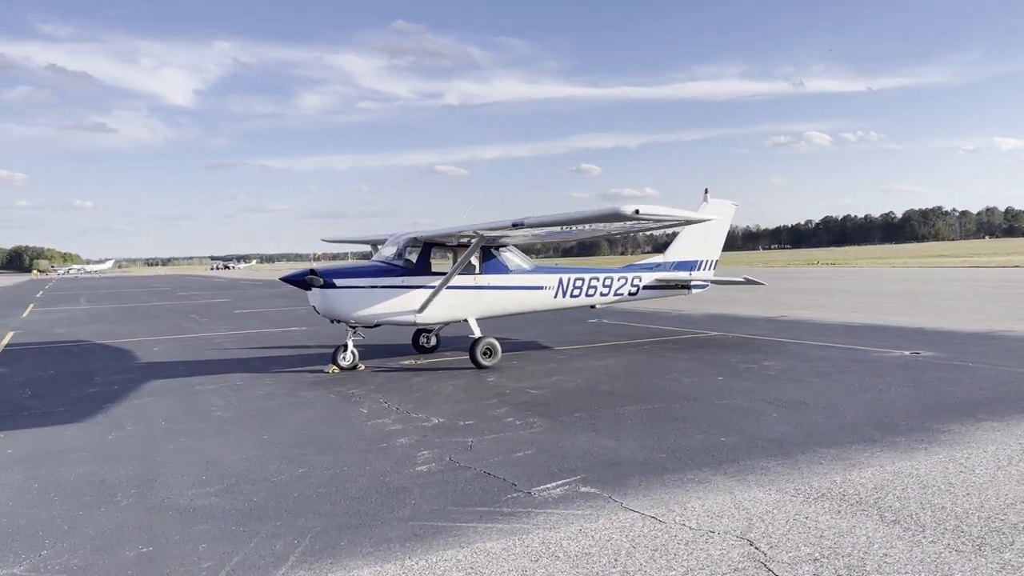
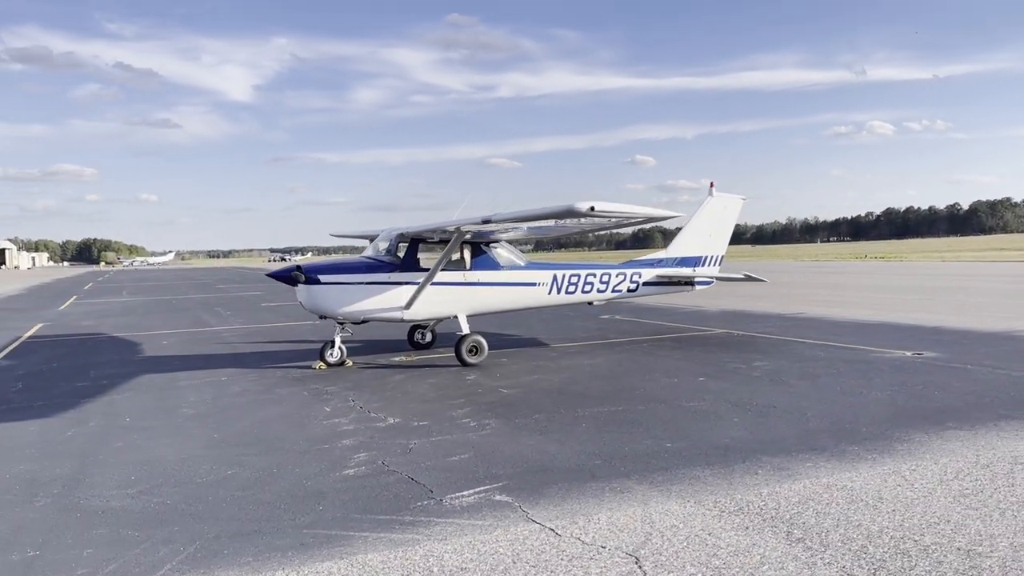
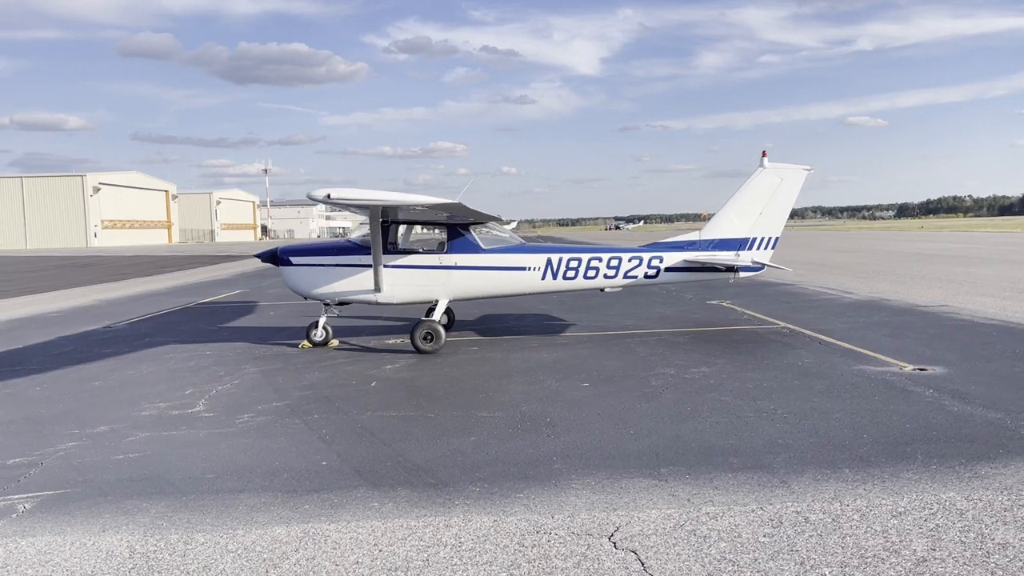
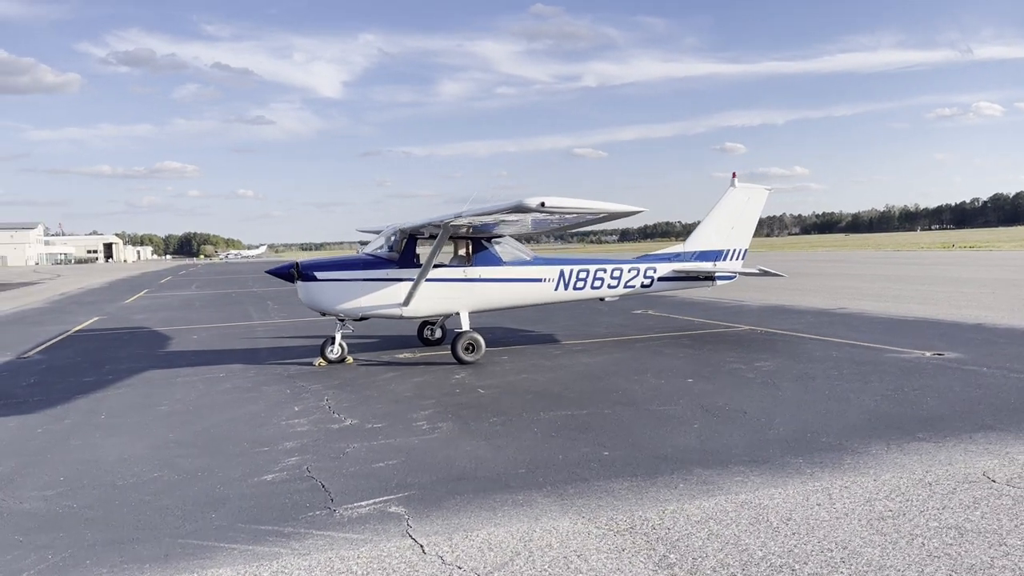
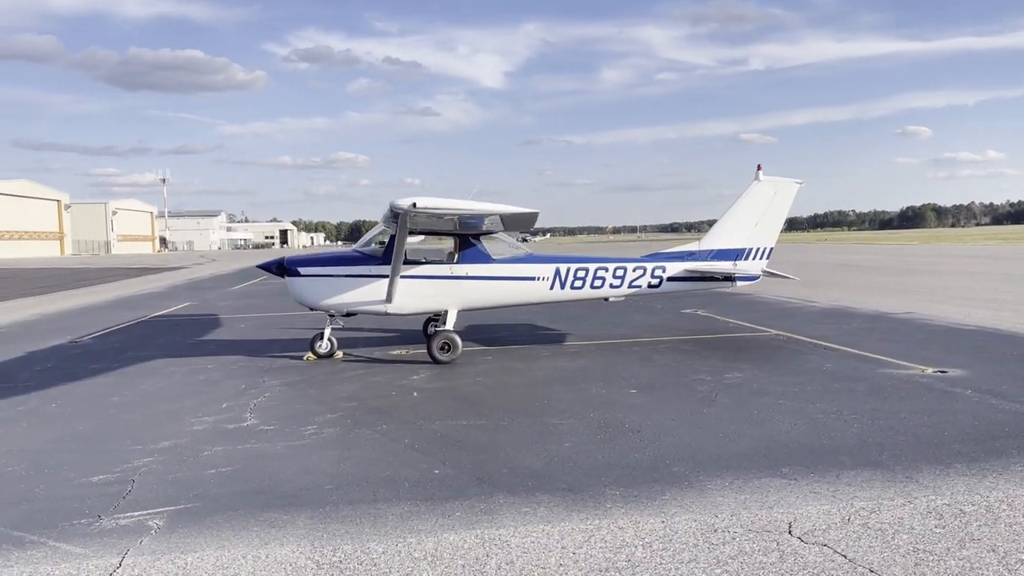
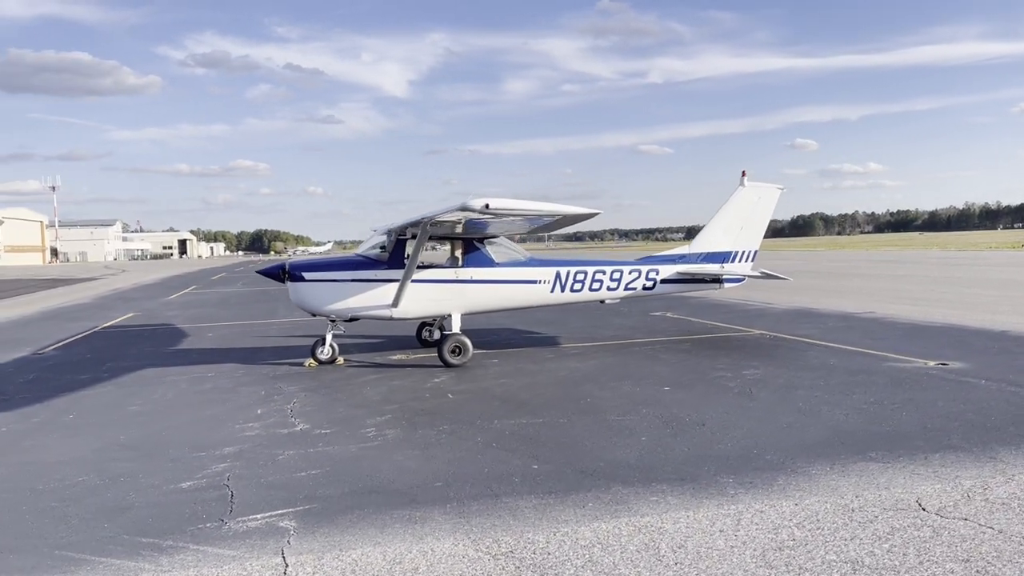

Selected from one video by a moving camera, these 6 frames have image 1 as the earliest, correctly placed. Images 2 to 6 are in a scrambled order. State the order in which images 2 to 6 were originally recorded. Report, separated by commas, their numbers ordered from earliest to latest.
2, 4, 6, 5, 3
